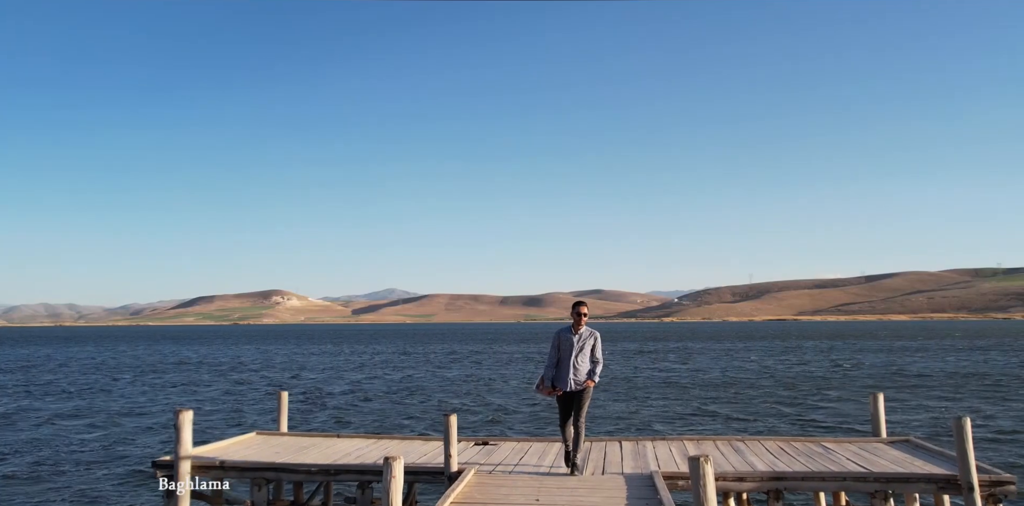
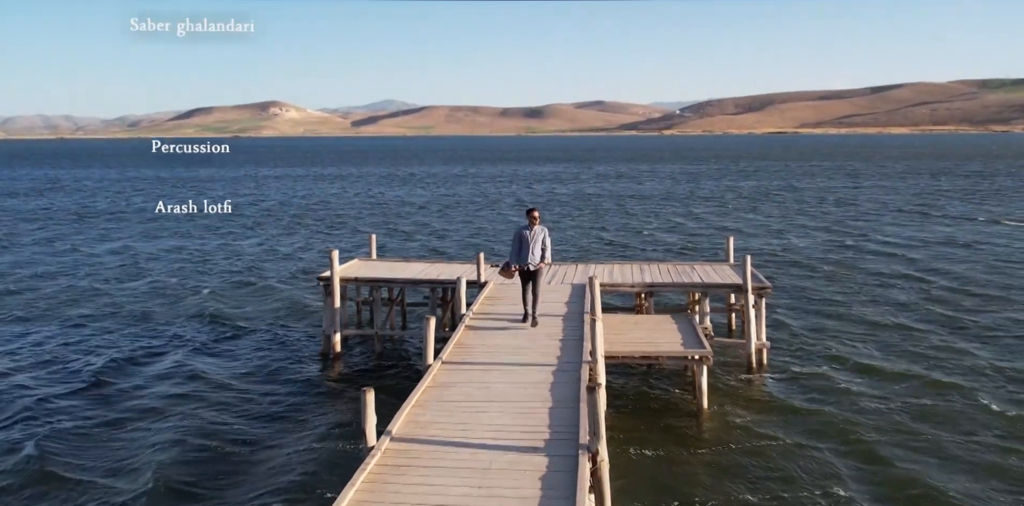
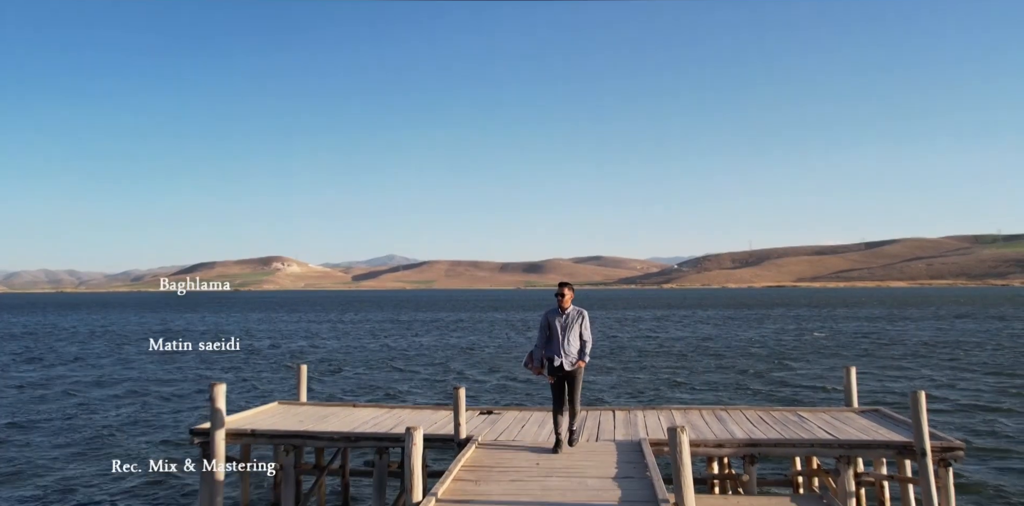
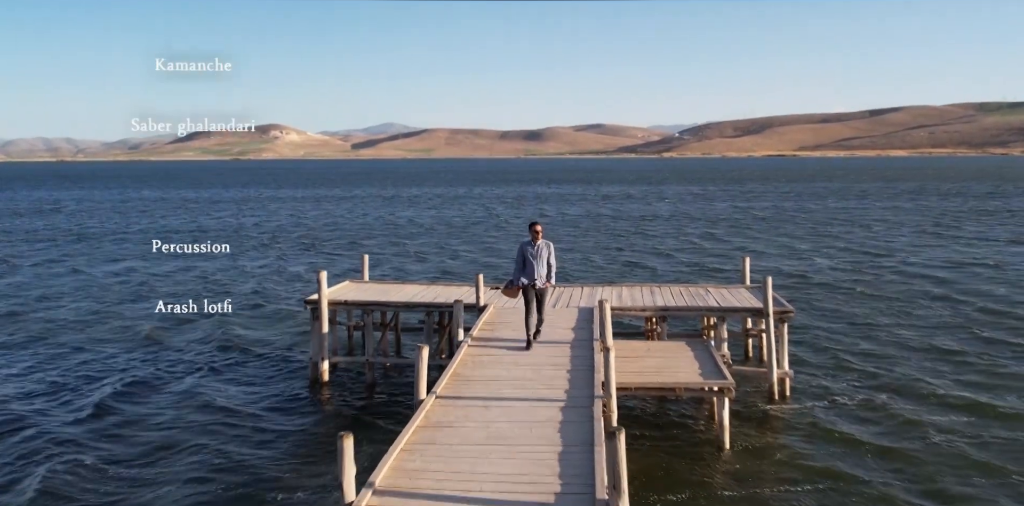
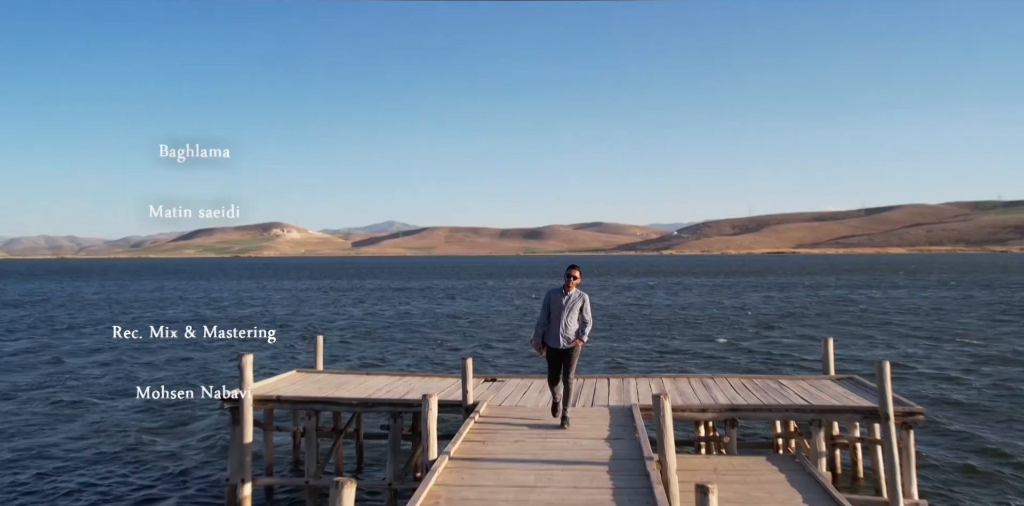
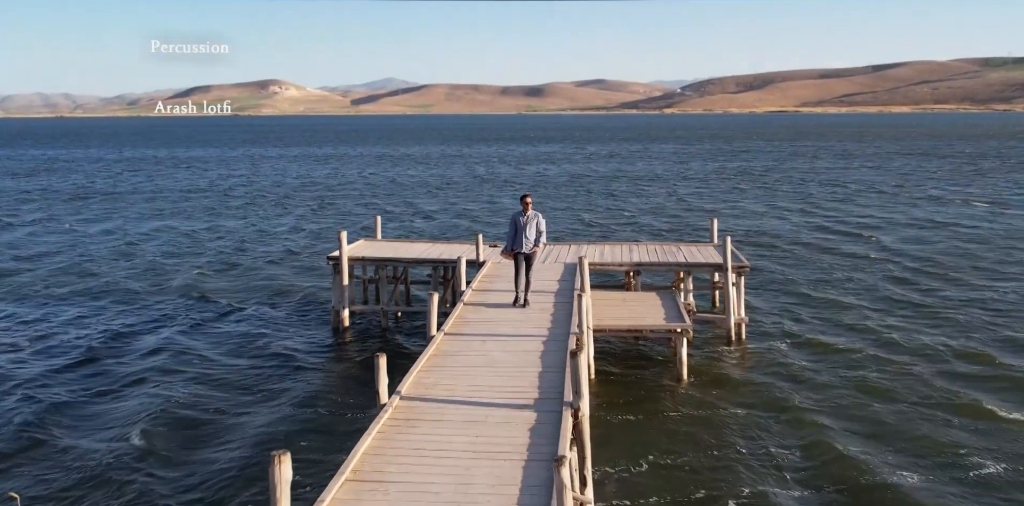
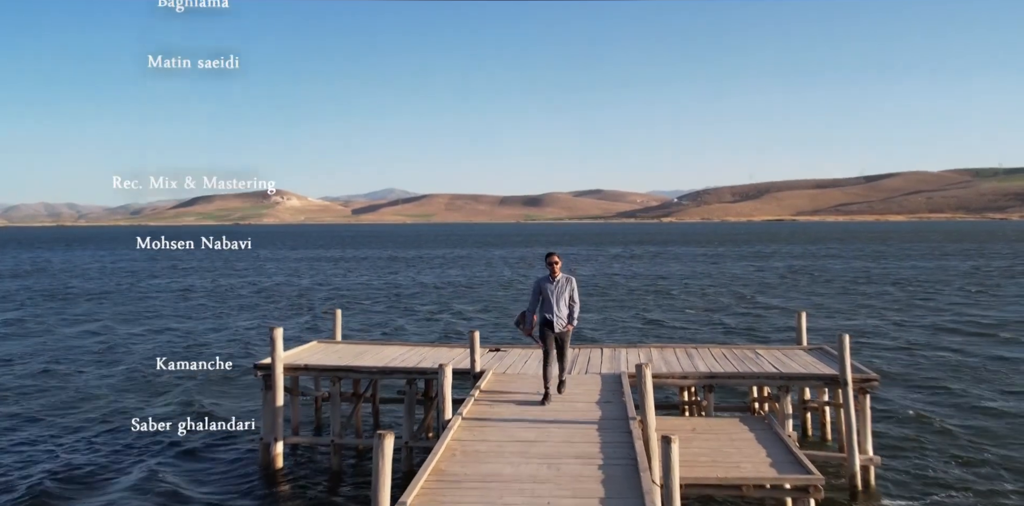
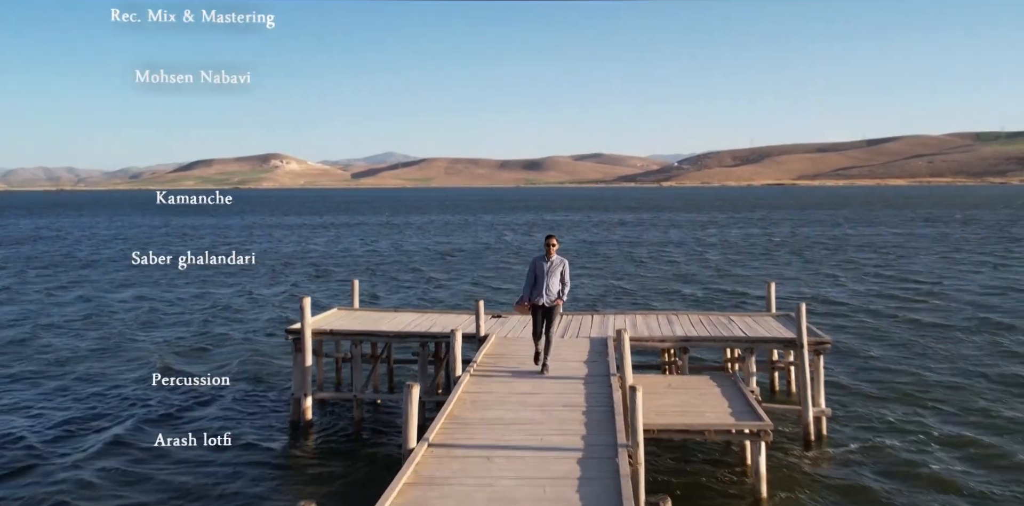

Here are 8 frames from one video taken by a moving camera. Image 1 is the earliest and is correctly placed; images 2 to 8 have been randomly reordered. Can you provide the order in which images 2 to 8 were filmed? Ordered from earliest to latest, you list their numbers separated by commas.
3, 5, 7, 8, 4, 2, 6
